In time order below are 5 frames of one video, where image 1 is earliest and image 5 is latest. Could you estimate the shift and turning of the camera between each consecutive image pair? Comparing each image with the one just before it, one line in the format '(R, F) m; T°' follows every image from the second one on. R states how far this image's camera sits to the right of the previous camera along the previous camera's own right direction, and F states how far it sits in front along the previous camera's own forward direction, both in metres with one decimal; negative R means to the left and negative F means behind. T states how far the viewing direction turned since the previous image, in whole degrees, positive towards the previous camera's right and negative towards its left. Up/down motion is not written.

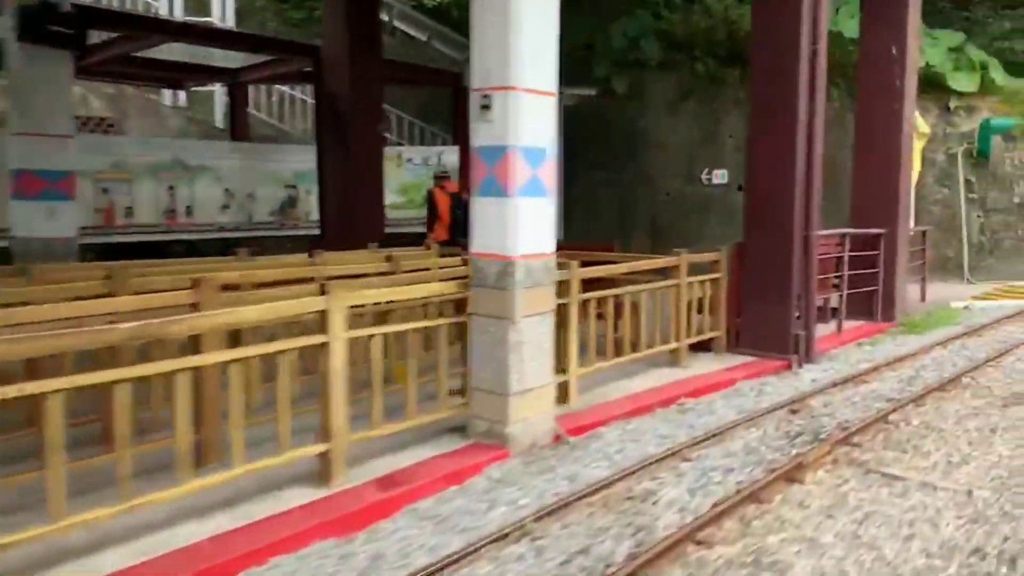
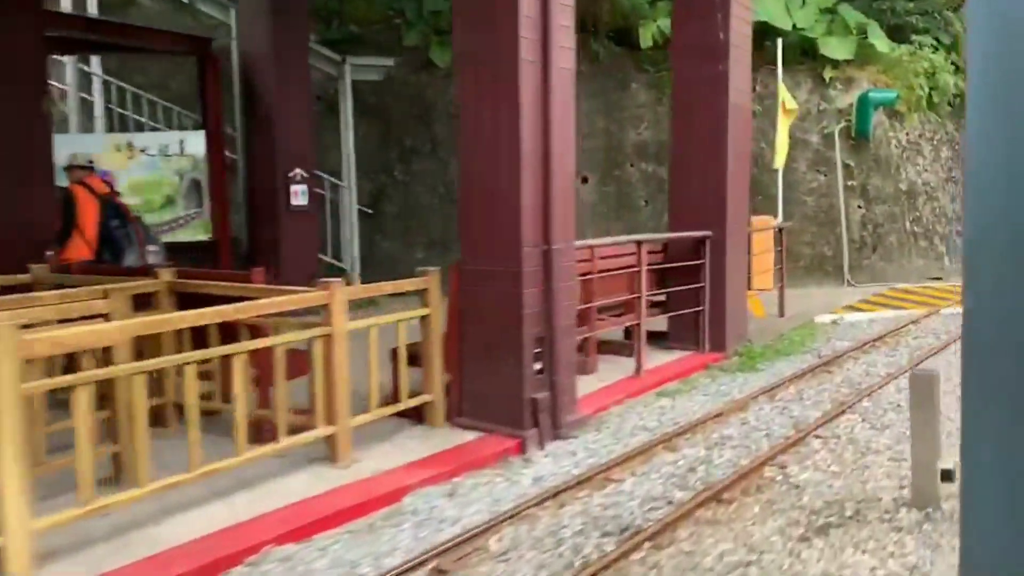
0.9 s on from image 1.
(+2.2, +2.7) m; +4°
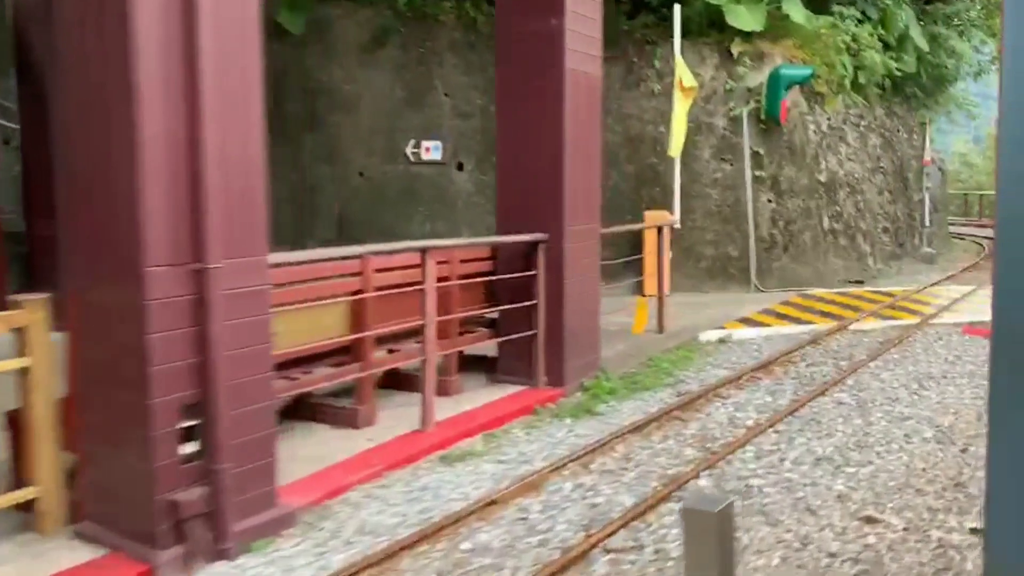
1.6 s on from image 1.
(+1.3, +1.8) m; +3°
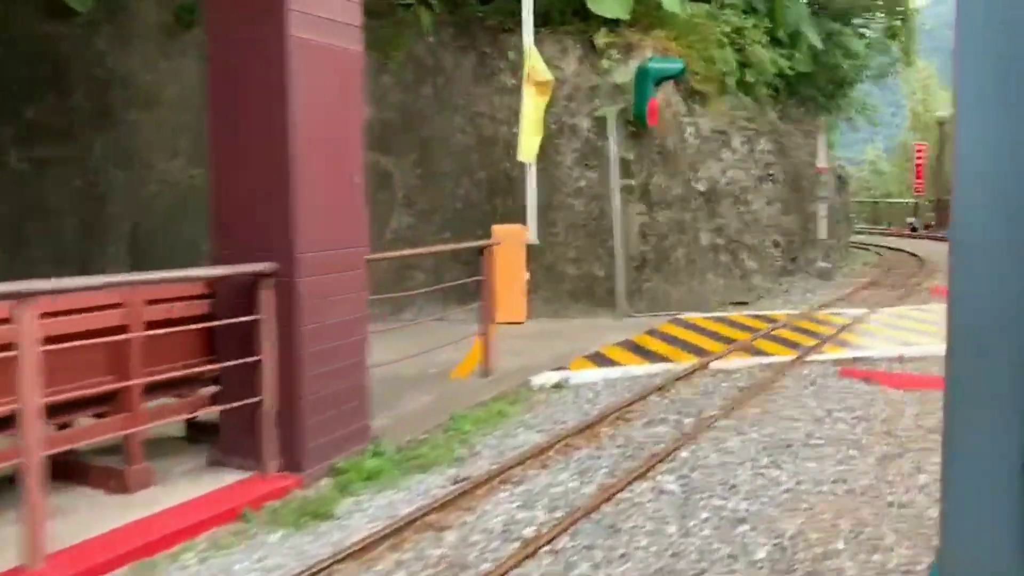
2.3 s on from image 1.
(+1.2, +1.6) m; +5°
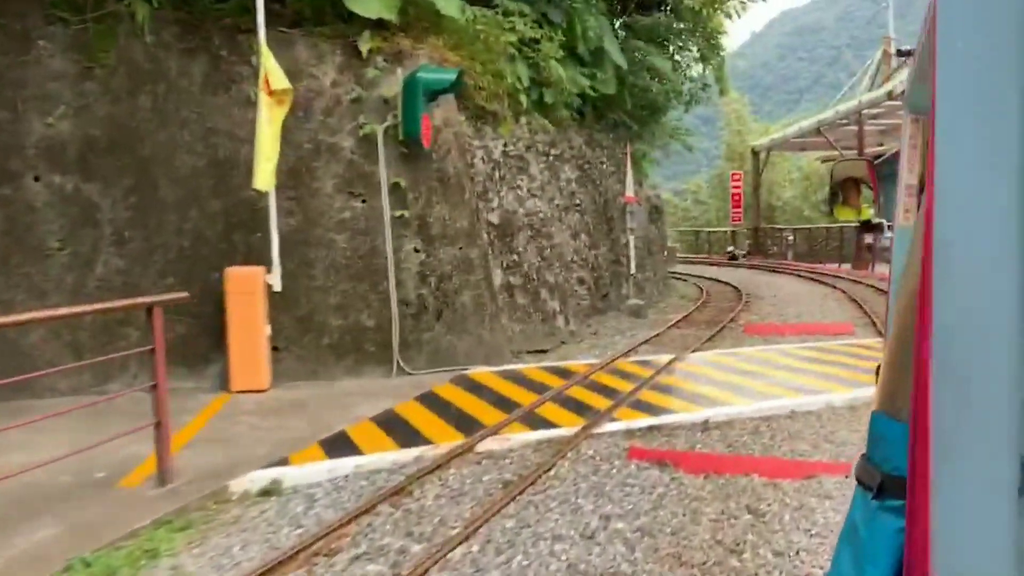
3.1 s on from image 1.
(+1.0, +1.6) m; +10°
